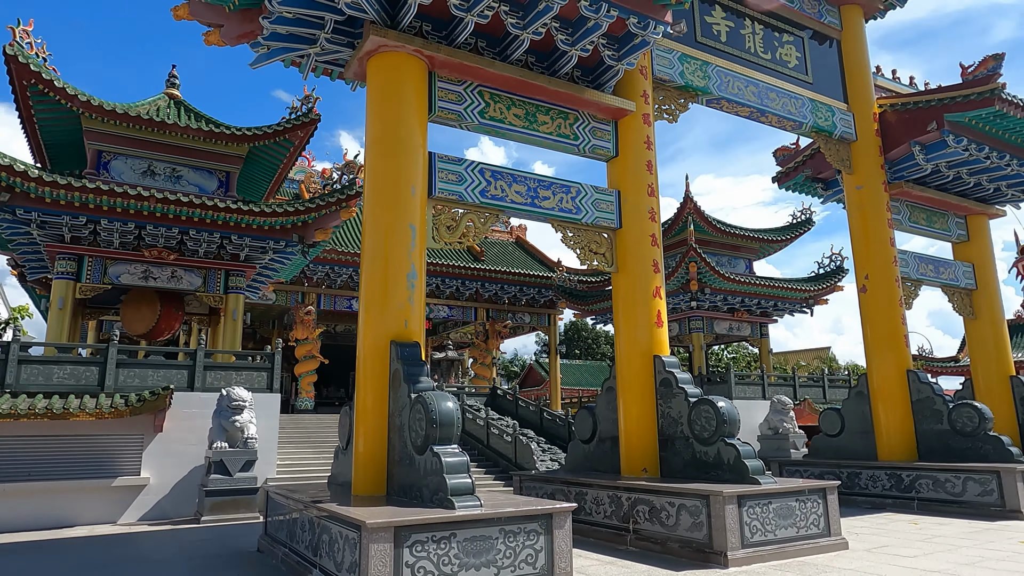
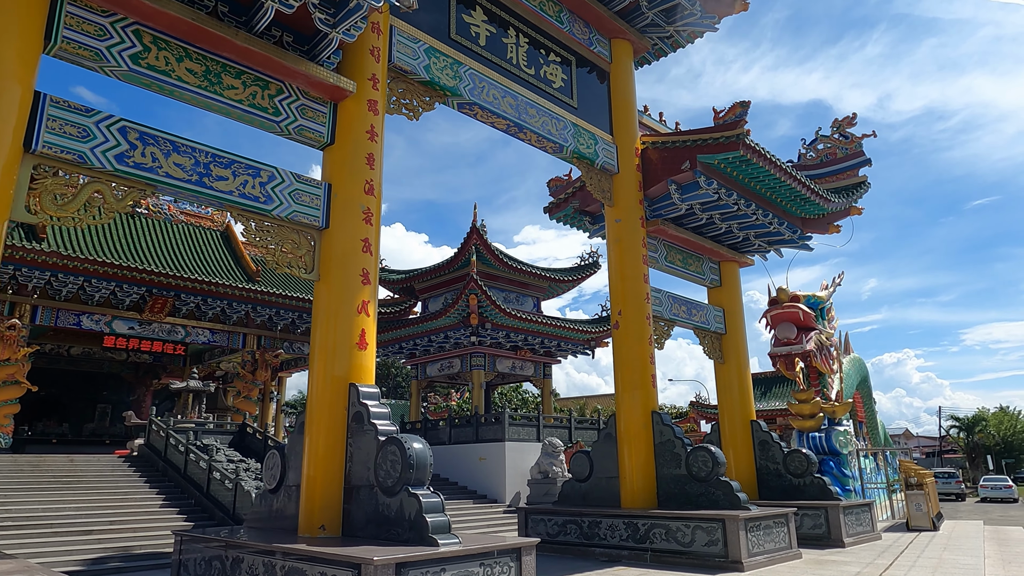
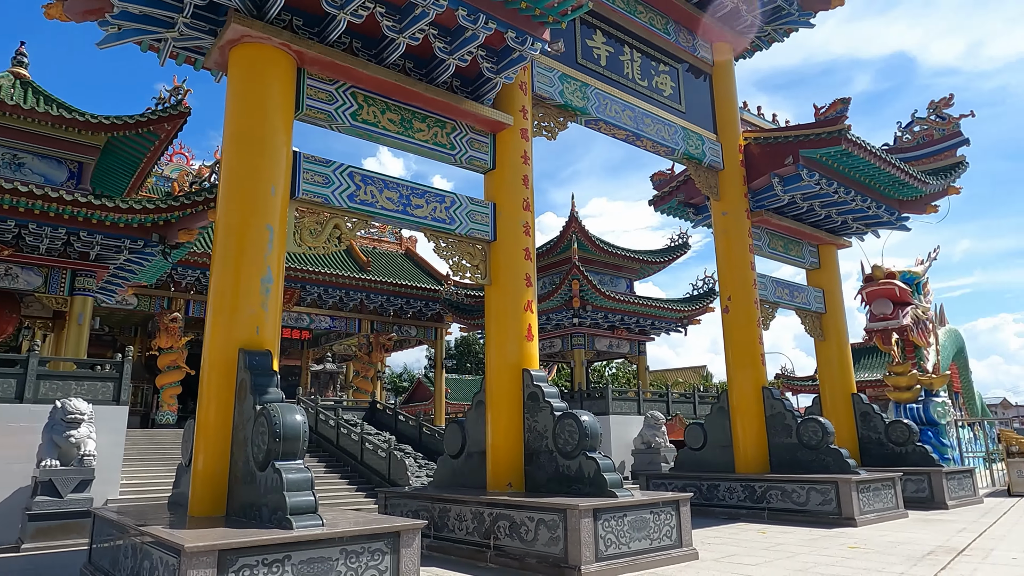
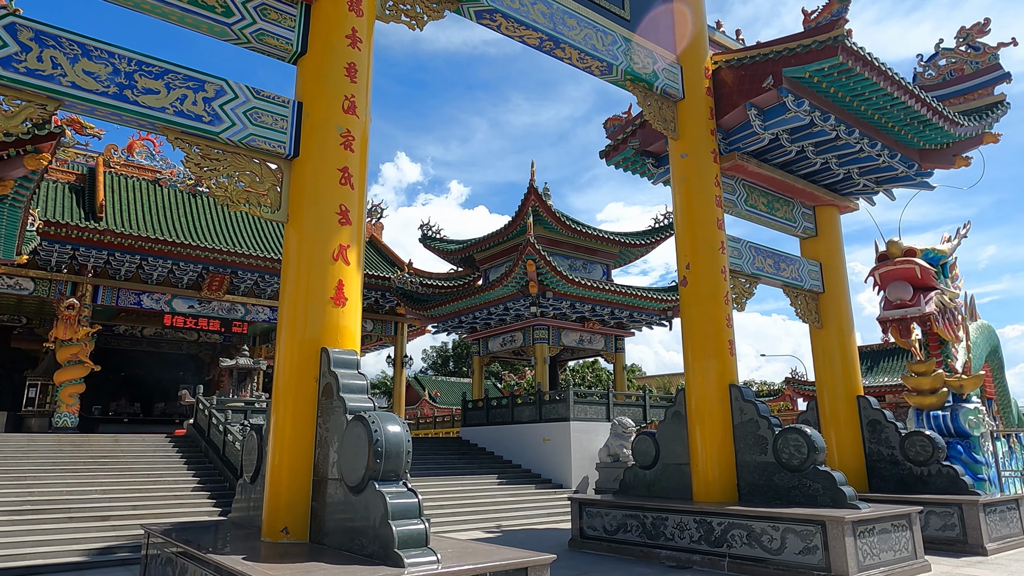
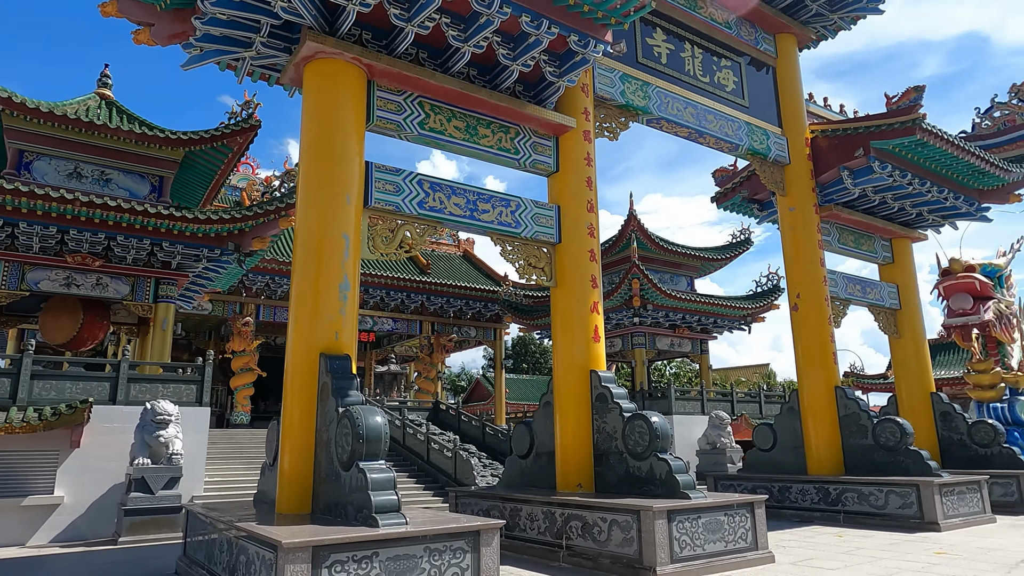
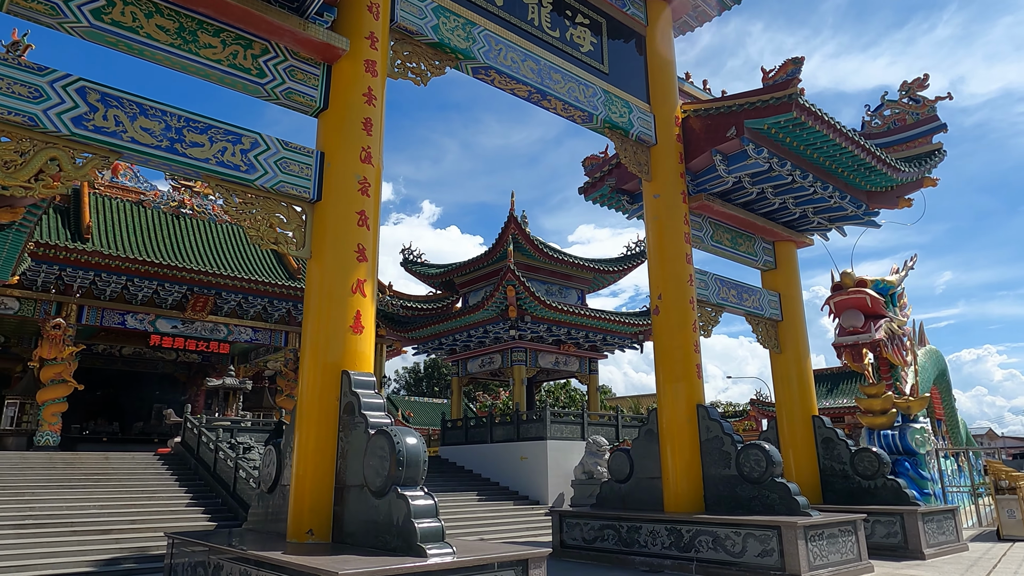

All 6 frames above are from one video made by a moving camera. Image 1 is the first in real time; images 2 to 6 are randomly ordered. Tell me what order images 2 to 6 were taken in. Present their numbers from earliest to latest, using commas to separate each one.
5, 3, 2, 6, 4
